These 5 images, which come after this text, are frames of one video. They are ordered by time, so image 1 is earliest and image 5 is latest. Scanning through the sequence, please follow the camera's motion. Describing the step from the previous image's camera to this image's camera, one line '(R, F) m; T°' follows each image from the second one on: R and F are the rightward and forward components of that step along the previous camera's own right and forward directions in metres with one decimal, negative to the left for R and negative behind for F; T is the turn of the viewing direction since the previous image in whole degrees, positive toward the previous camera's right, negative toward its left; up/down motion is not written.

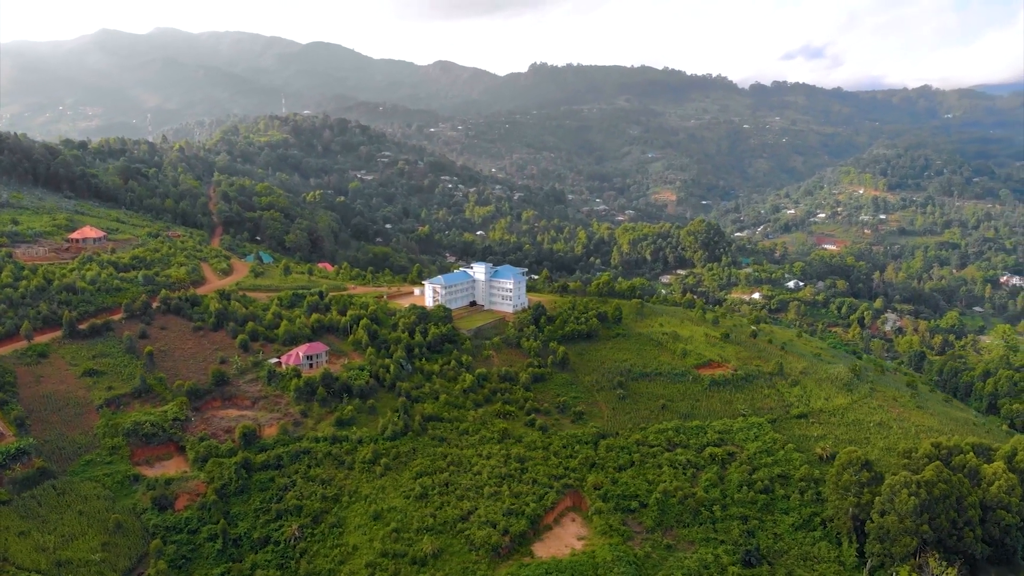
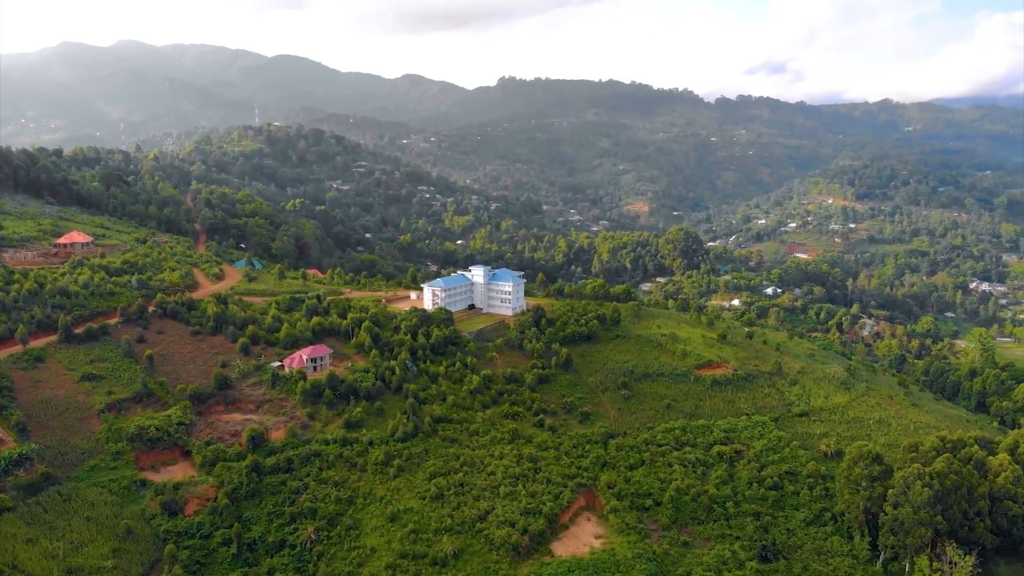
(-1.2, +0.1) m; +2°
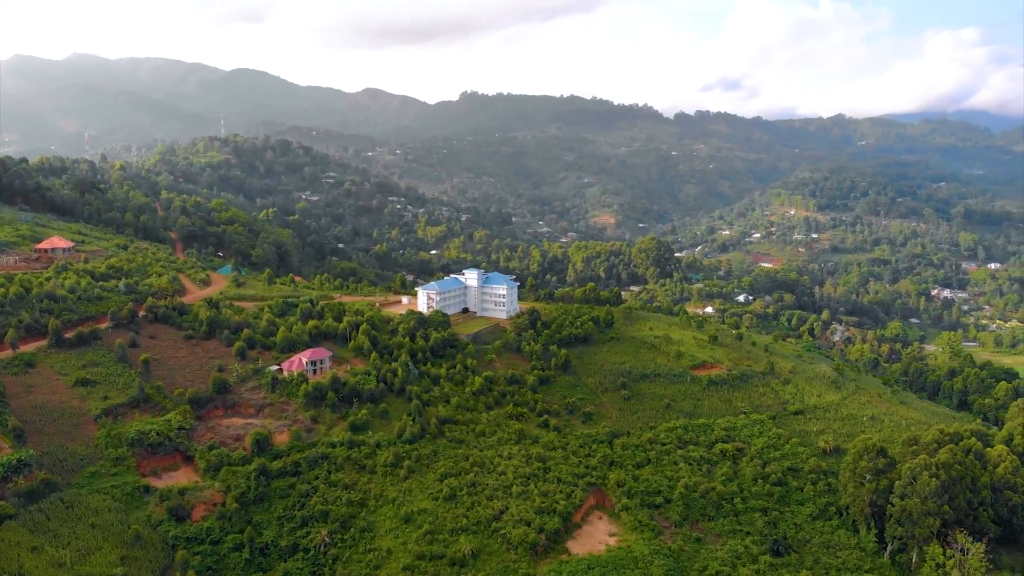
(-1.3, +0.1) m; +2°
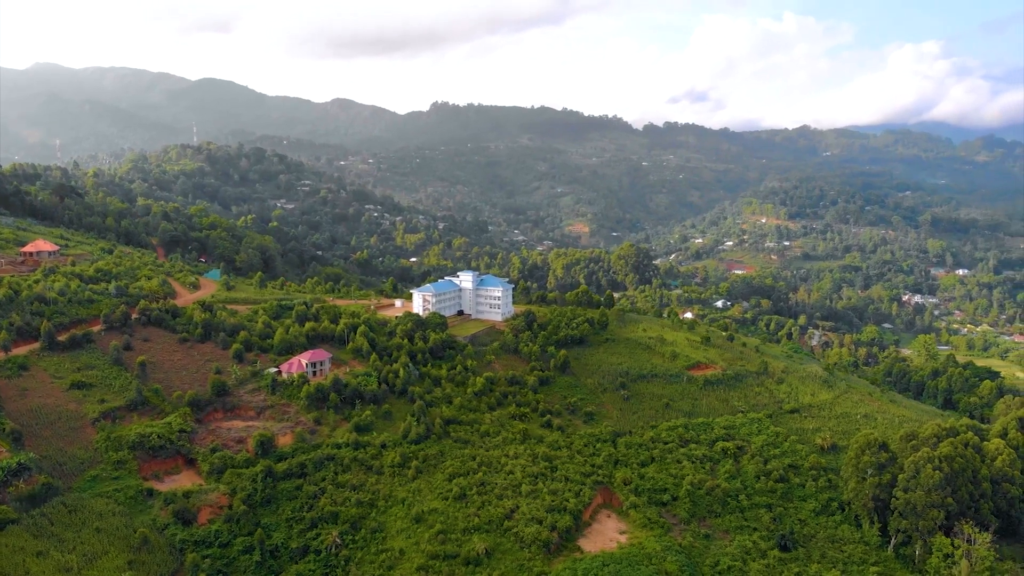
(-1.0, +0.1) m; +2°
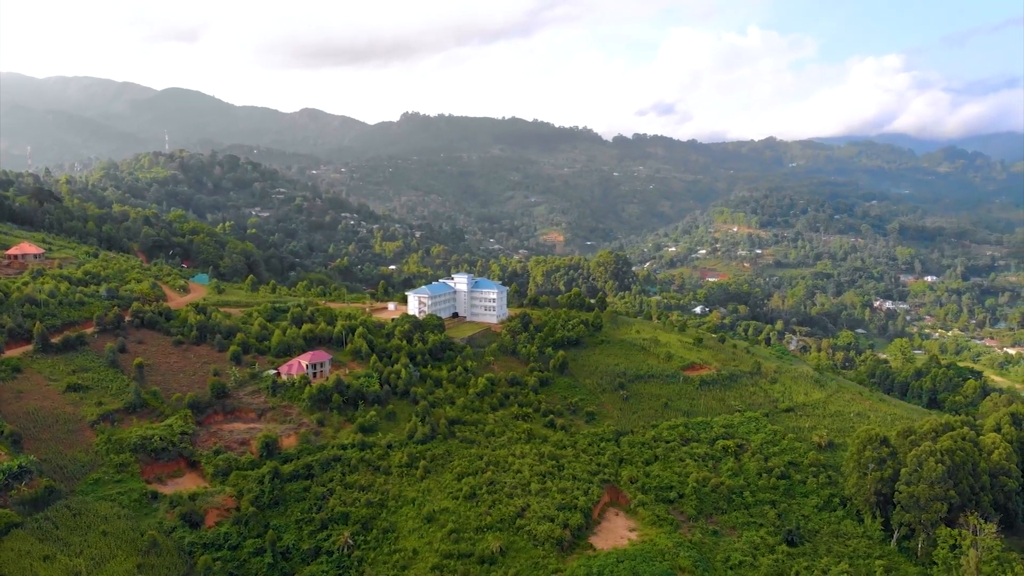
(-1.0, +0.1) m; +2°
